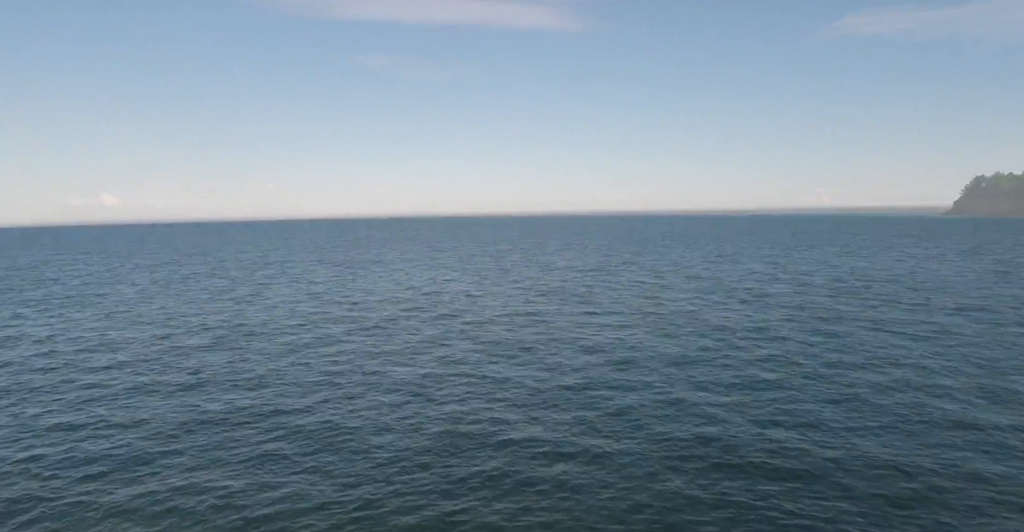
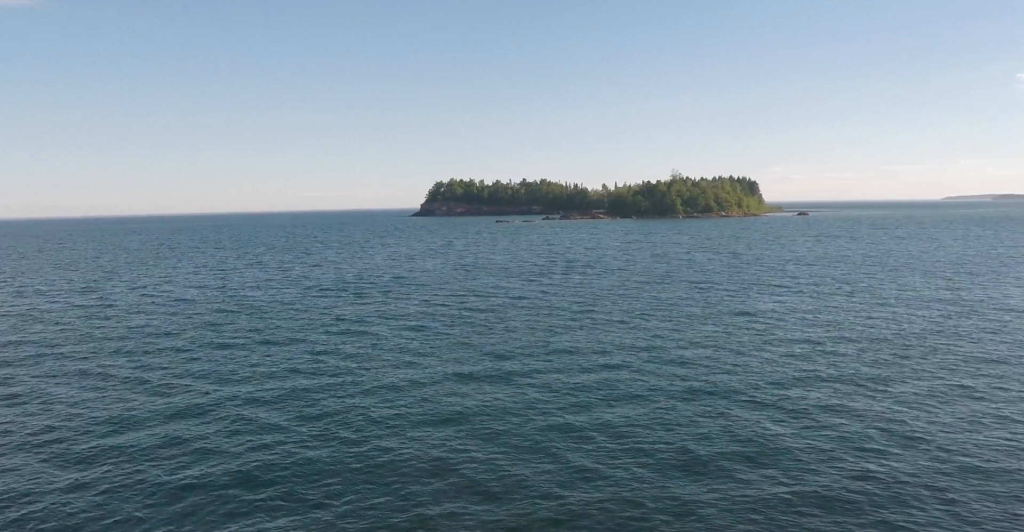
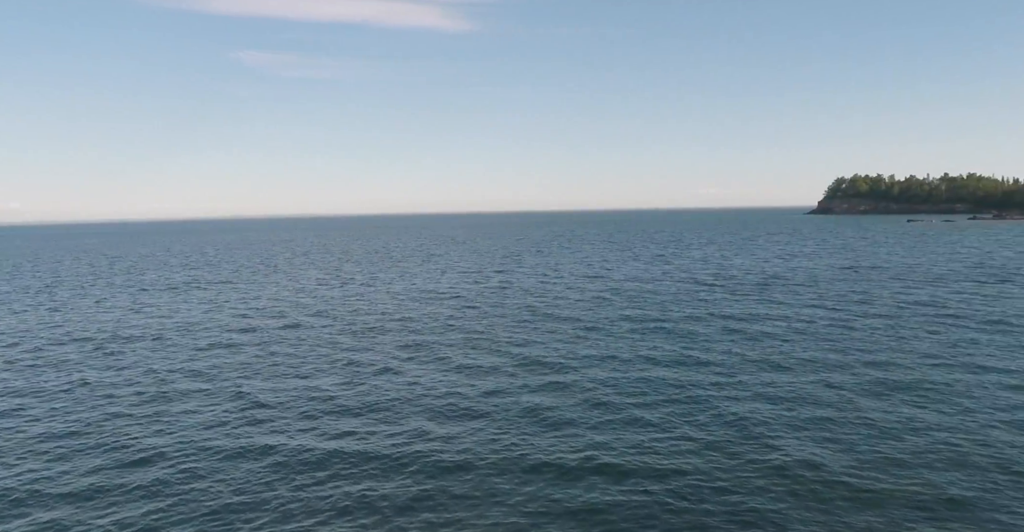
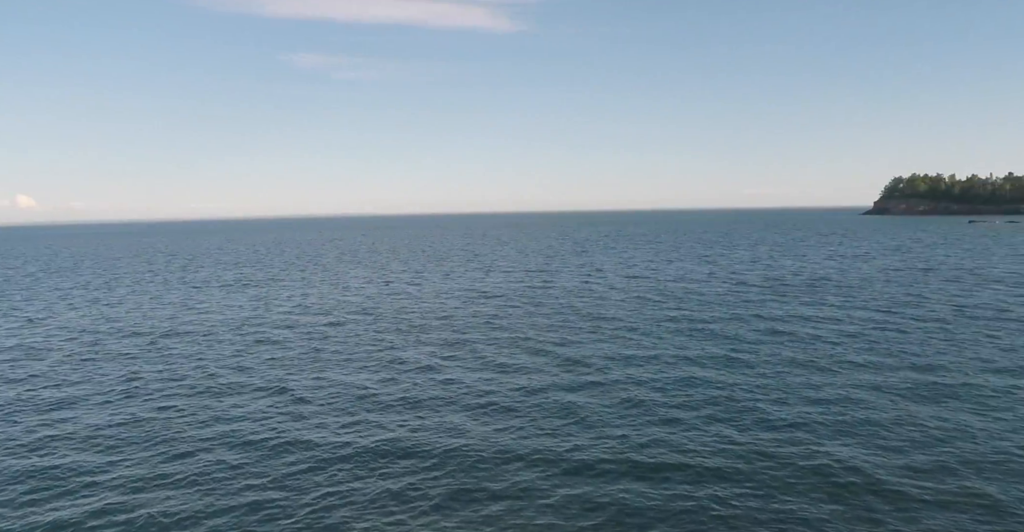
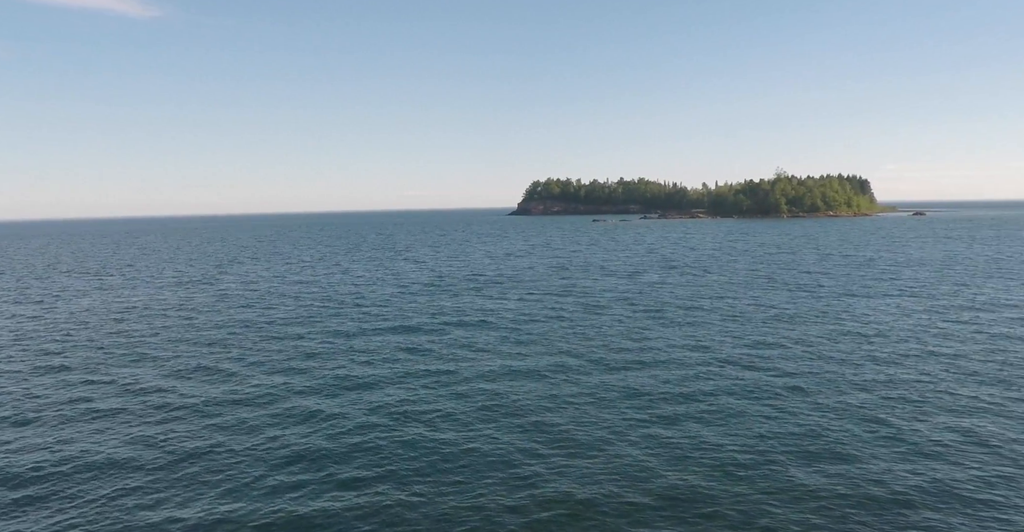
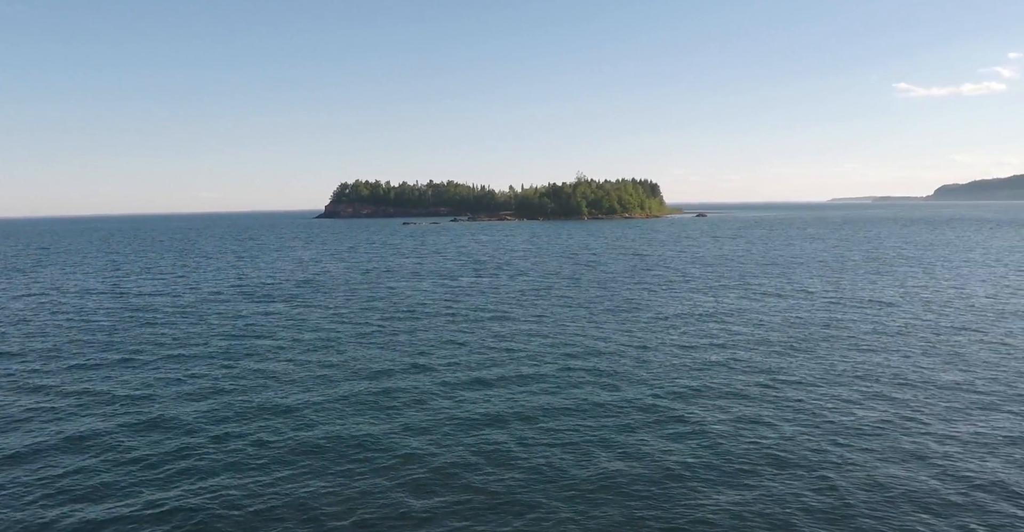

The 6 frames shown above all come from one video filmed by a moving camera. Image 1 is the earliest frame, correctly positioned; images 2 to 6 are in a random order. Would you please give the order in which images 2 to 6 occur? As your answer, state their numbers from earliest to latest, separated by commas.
4, 3, 5, 2, 6
